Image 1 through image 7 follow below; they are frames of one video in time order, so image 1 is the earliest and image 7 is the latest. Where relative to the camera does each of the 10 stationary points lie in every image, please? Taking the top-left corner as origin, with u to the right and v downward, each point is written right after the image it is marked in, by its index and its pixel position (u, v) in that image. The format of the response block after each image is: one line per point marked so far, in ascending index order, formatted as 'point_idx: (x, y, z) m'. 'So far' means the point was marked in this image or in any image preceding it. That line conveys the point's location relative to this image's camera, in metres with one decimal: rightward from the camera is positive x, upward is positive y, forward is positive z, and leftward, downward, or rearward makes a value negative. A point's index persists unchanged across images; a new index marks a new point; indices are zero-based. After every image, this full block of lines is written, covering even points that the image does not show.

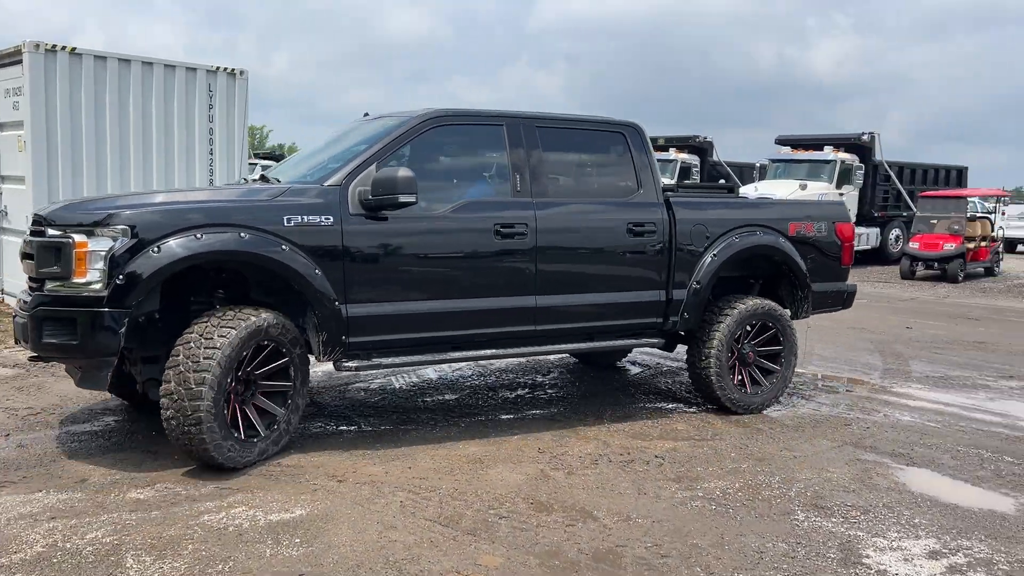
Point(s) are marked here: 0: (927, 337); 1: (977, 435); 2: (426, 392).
0: (+4.8, -0.6, +9.9) m
1: (+3.0, -1.0, +5.6) m
2: (-0.7, -0.8, +6.4) m
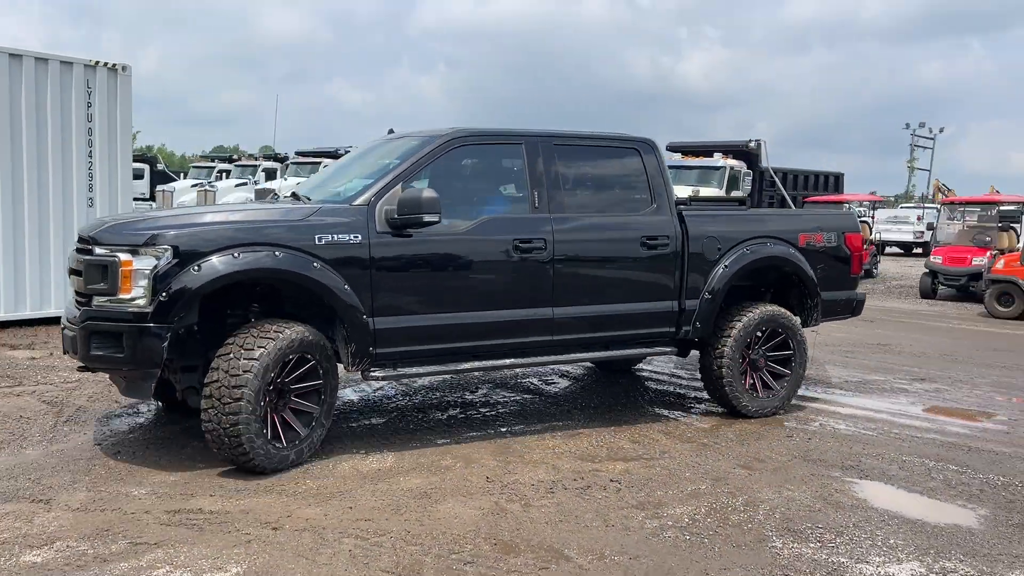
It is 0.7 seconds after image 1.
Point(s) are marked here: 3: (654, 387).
0: (+3.8, -0.6, +10.2) m
1: (+2.6, -1.0, +5.6) m
2: (-1.1, -0.9, +6.0) m
3: (+1.2, -0.8, +7.2) m
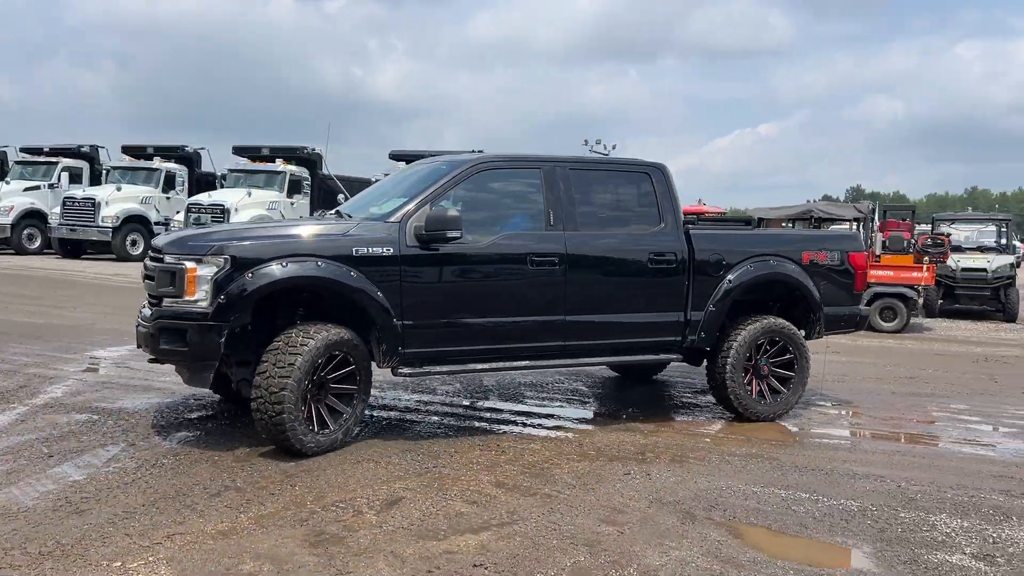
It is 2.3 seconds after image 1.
0: (+1.0, -0.8, +10.0) m
1: (+1.5, -1.1, +5.3) m
2: (-2.2, -1.1, +4.4) m
3: (-0.4, -1.0, +6.3) m
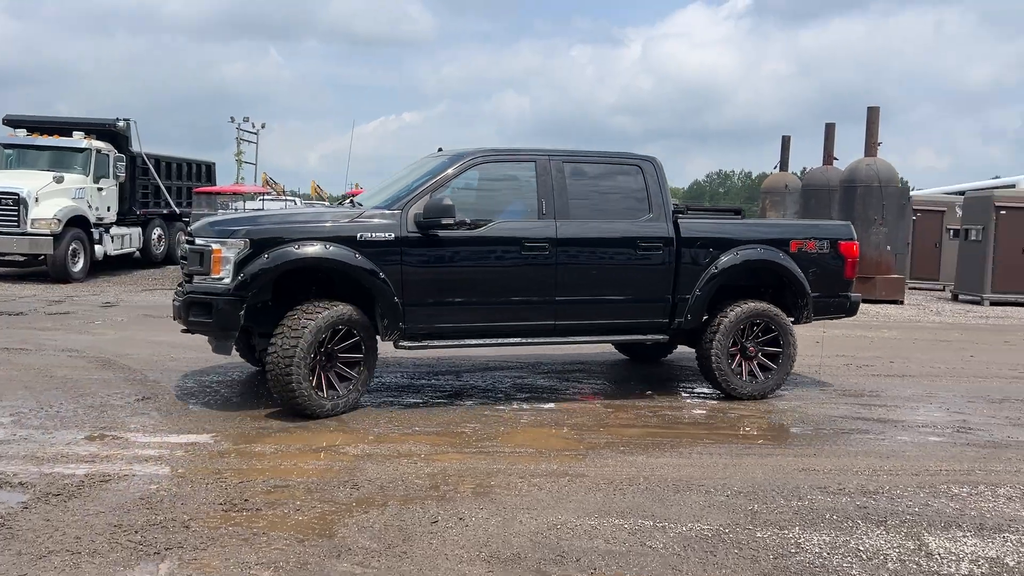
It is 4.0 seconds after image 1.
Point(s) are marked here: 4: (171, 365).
0: (-2.0, -0.7, +8.6) m
1: (+0.3, -1.1, +4.5) m
2: (-2.7, -1.2, +2.2) m
3: (-1.9, -1.0, +4.7) m
4: (-3.2, -0.7, +7.9) m
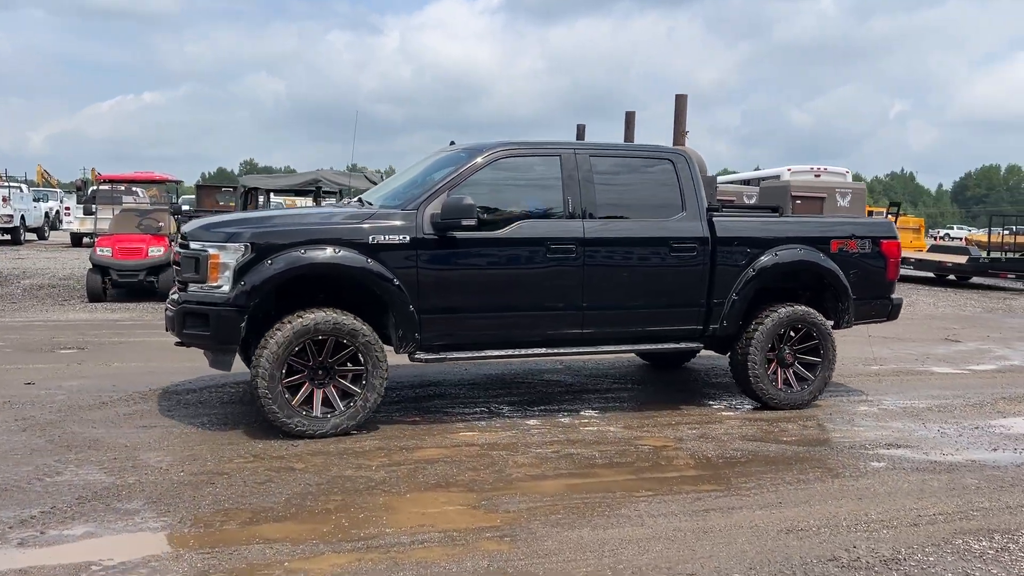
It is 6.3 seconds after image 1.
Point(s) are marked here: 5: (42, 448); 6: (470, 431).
0: (-3.2, -0.8, +6.5) m
1: (+0.1, -1.2, +3.1) m
2: (-2.2, -1.4, +0.1) m
3: (-2.0, -1.2, +2.7) m
4: (-4.2, -0.9, +5.5) m
5: (-2.8, -1.0, +5.1) m
6: (-0.3, -1.0, +5.8) m
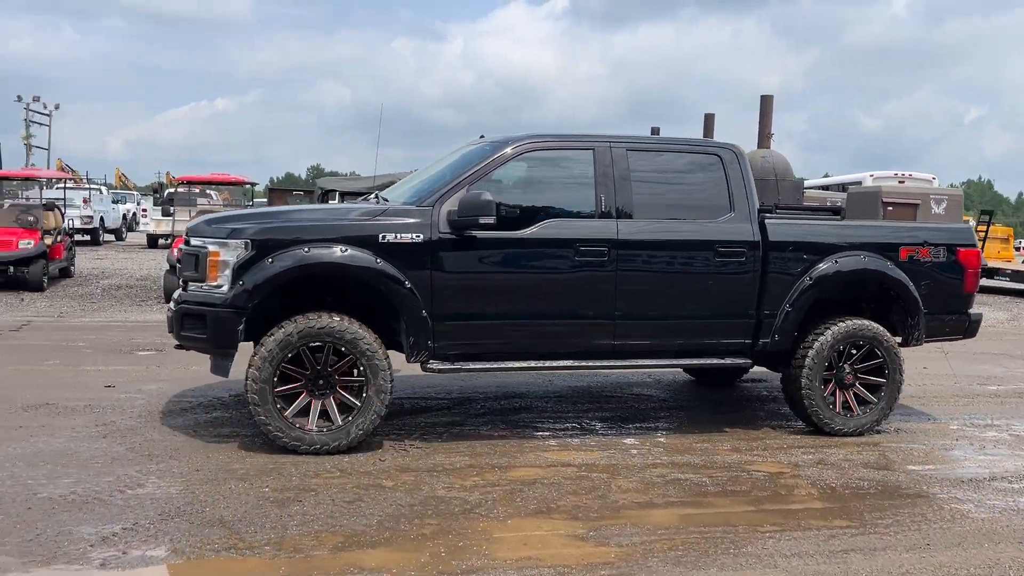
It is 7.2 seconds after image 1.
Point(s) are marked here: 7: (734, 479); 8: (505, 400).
0: (-2.6, -0.8, +6.3) m
1: (+0.5, -1.2, +2.7) m
2: (-2.0, -1.4, -0.2) m
3: (-1.6, -1.2, +2.4) m
4: (-3.6, -0.9, +5.3) m
5: (-2.2, -1.0, +4.9) m
6: (+0.3, -1.0, +5.4) m
7: (+1.3, -1.1, +4.9) m
8: (-0.1, -0.9, +6.9) m
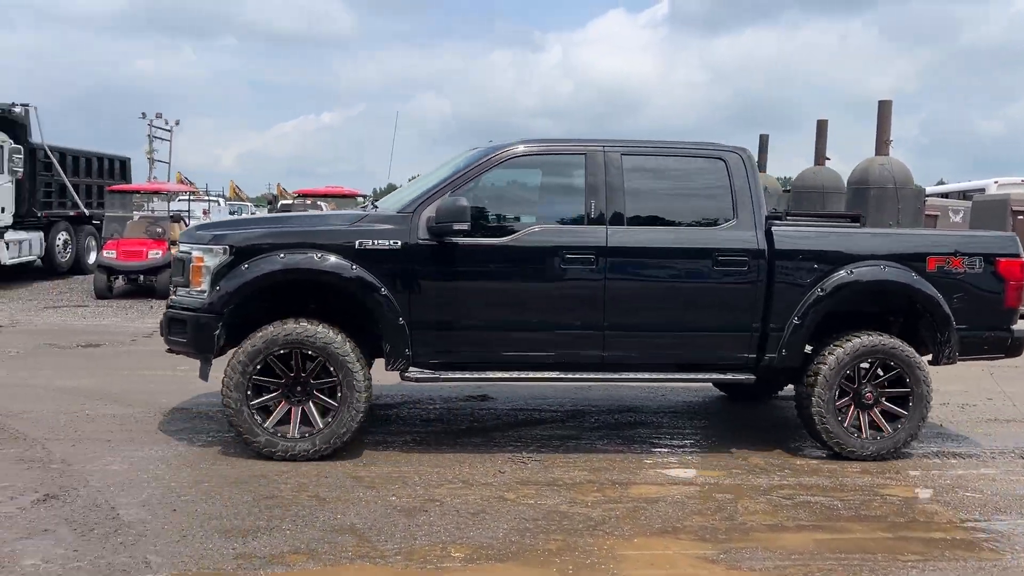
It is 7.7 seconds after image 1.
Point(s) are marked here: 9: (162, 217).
0: (-1.7, -0.9, +6.5) m
1: (+0.9, -1.3, +2.6) m
2: (-1.9, -1.4, 0.0) m
3: (-1.2, -1.2, +2.6) m
4: (-2.8, -1.0, +5.7) m
5: (-1.5, -1.0, +5.1) m
6: (+1.1, -1.1, +5.3) m
7: (+1.9, -1.2, +4.7) m
8: (+0.9, -1.0, +6.8) m
9: (-6.3, +1.3, +15.3) m
